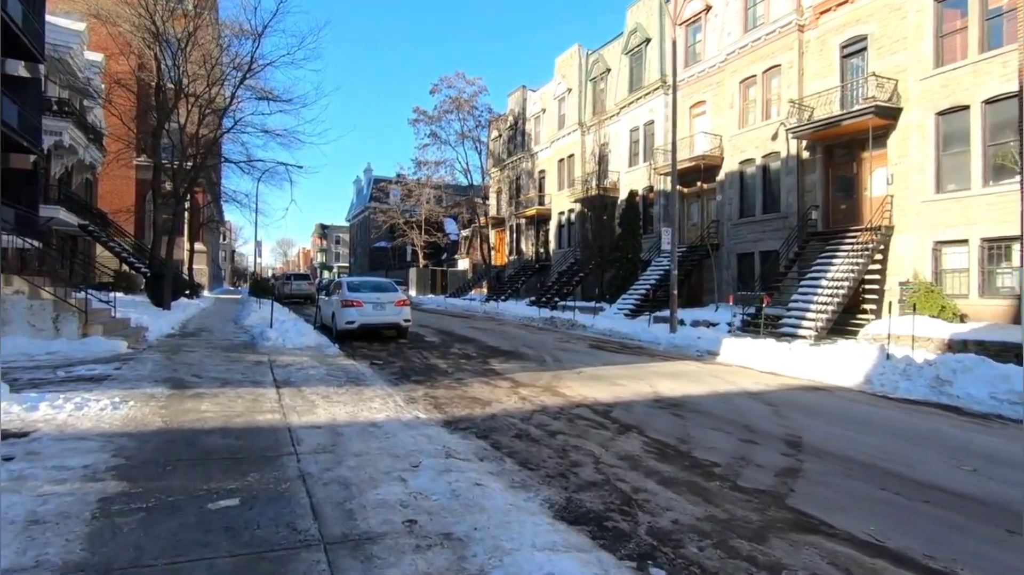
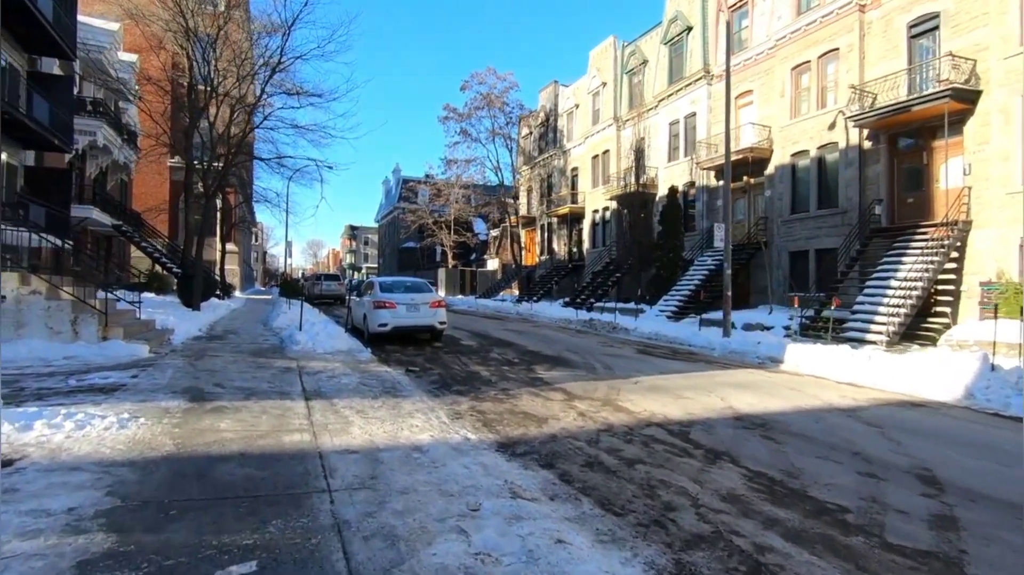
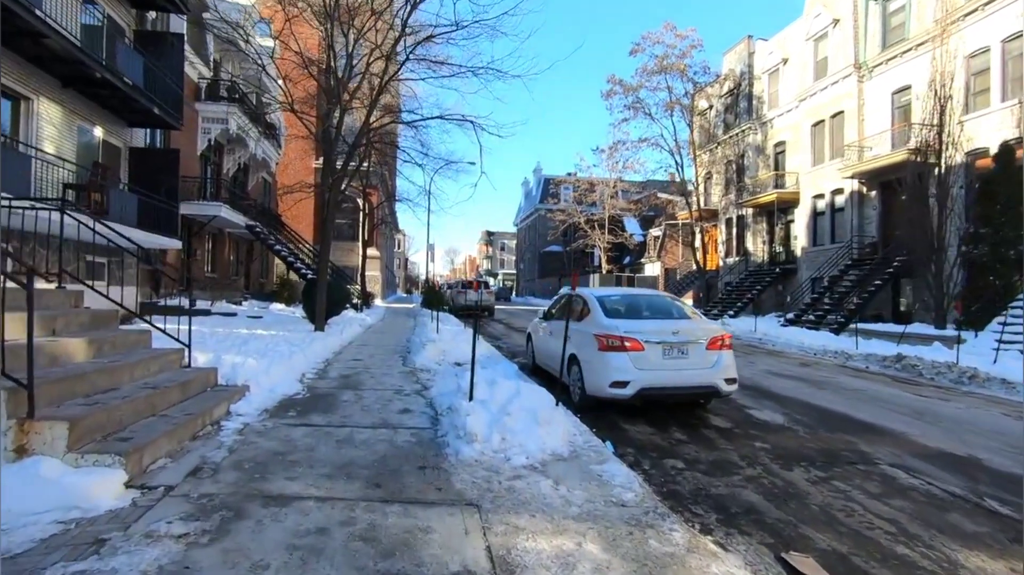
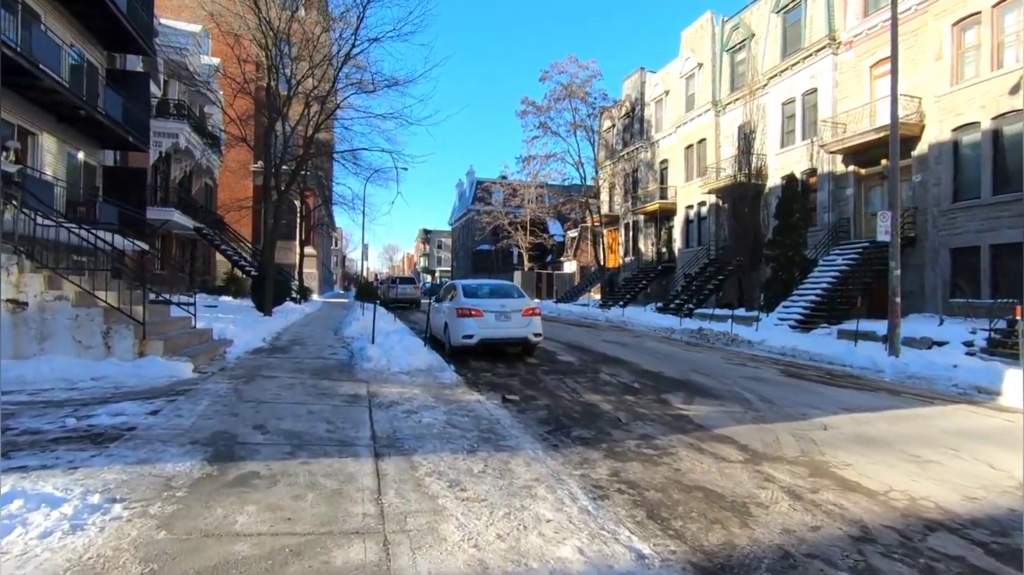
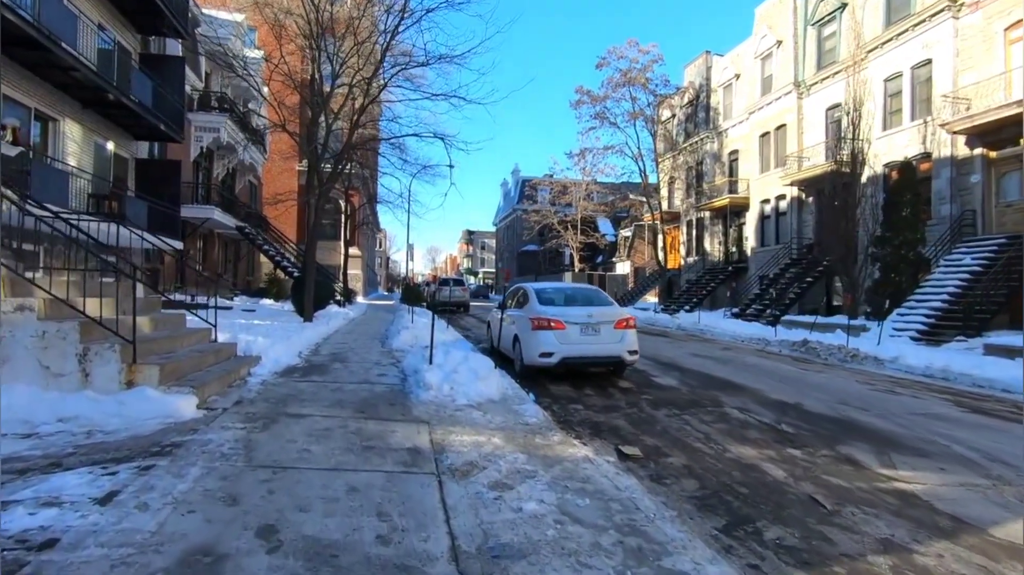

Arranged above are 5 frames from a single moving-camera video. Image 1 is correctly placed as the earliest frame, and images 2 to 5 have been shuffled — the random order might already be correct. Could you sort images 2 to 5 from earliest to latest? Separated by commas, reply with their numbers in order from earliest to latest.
2, 4, 5, 3
